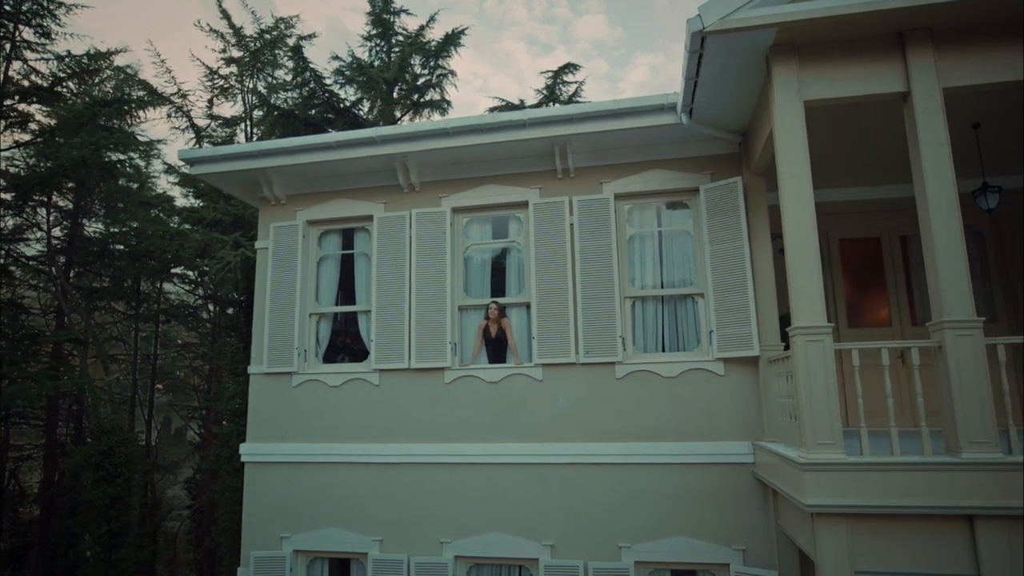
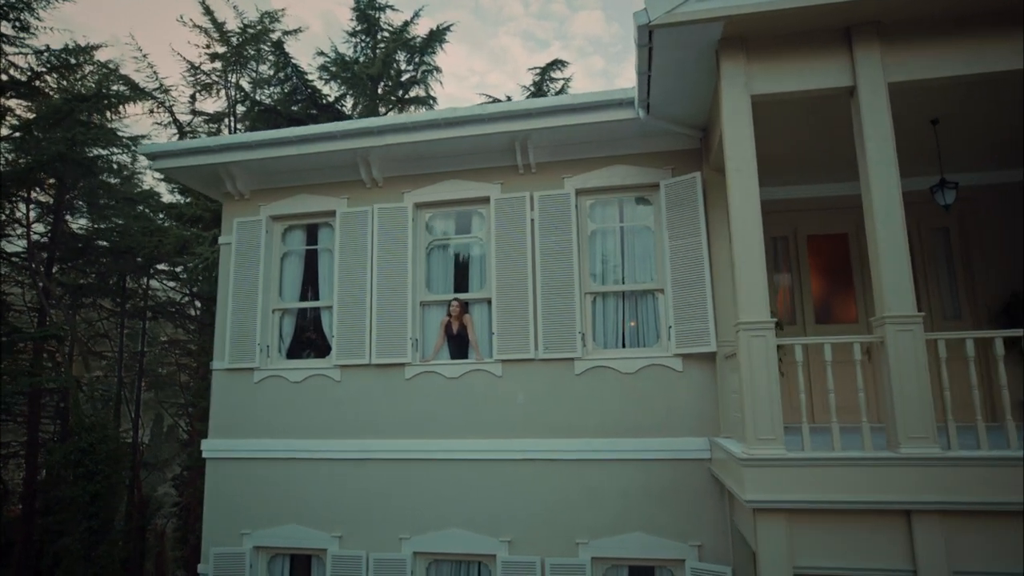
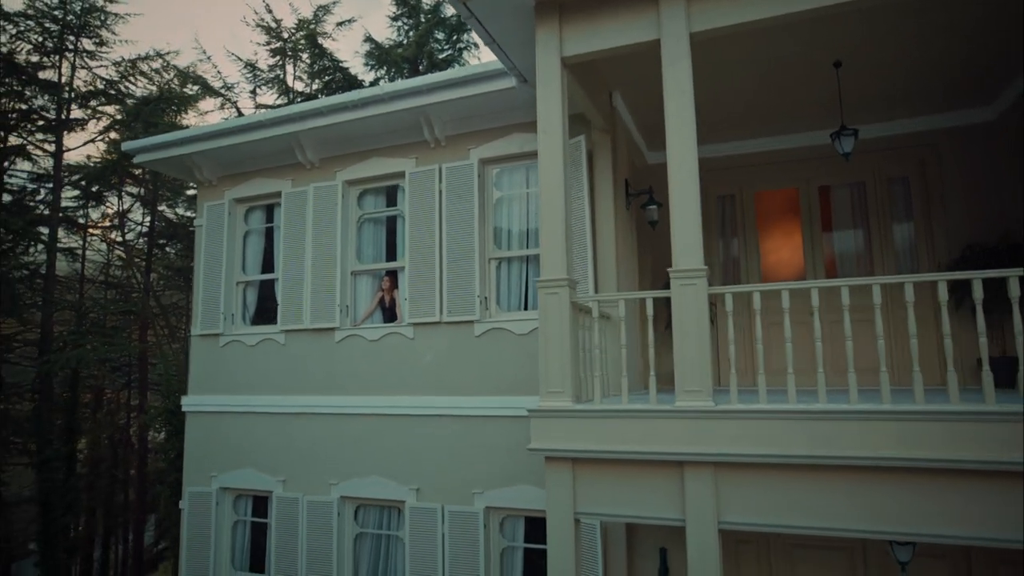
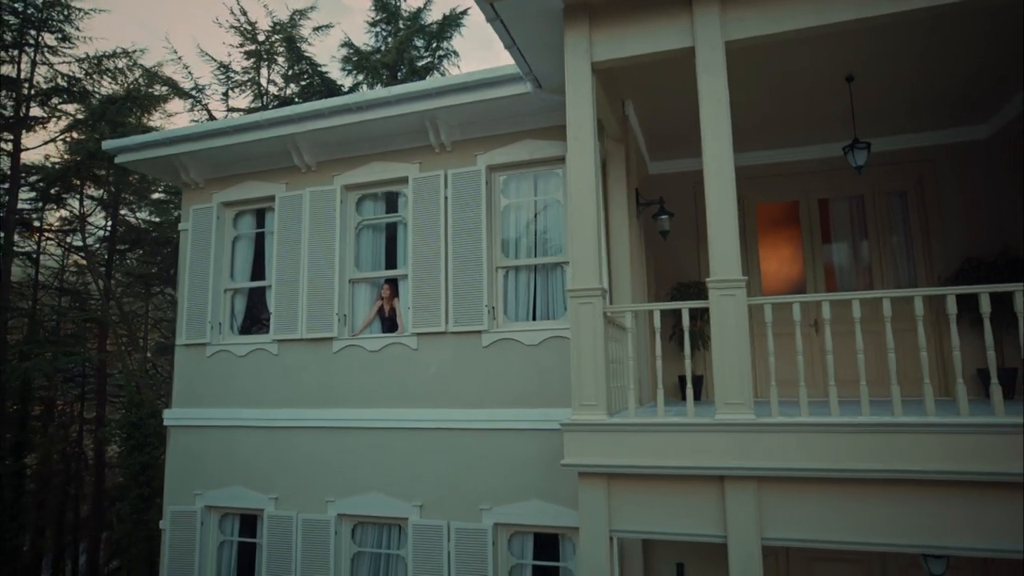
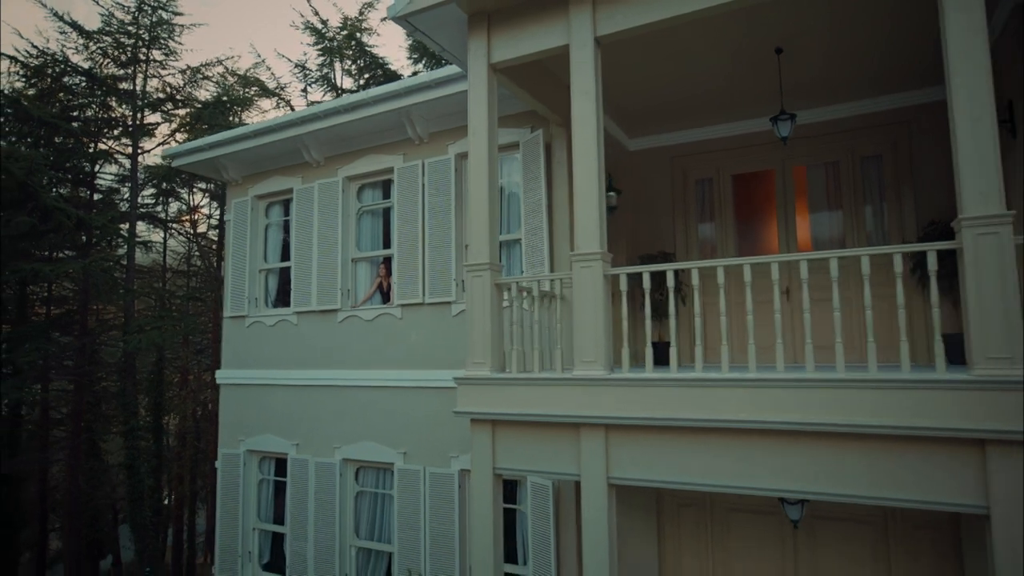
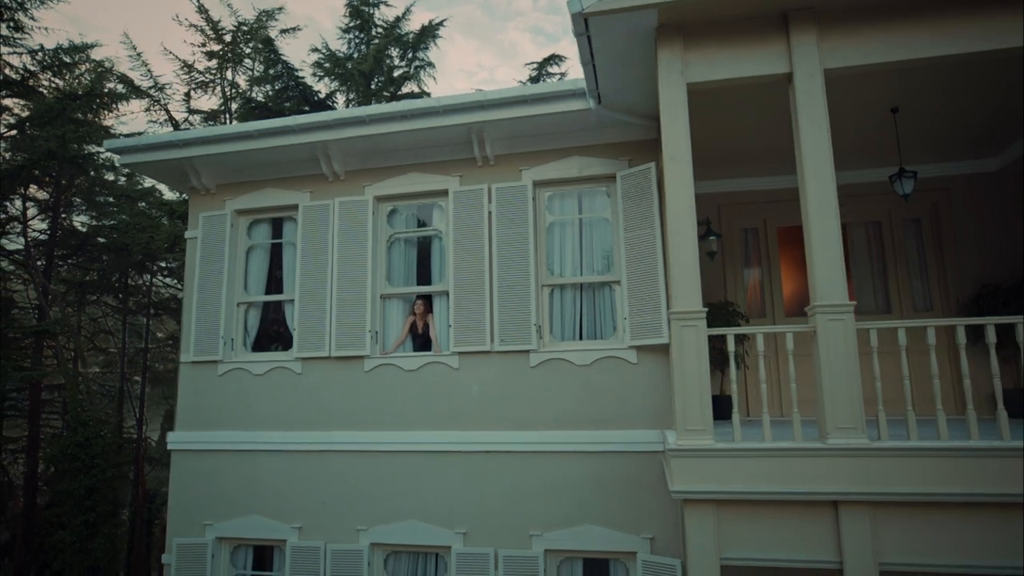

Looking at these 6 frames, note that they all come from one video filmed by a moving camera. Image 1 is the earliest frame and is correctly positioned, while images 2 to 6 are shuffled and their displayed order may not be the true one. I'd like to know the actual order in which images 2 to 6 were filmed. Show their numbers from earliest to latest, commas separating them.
2, 6, 4, 3, 5
